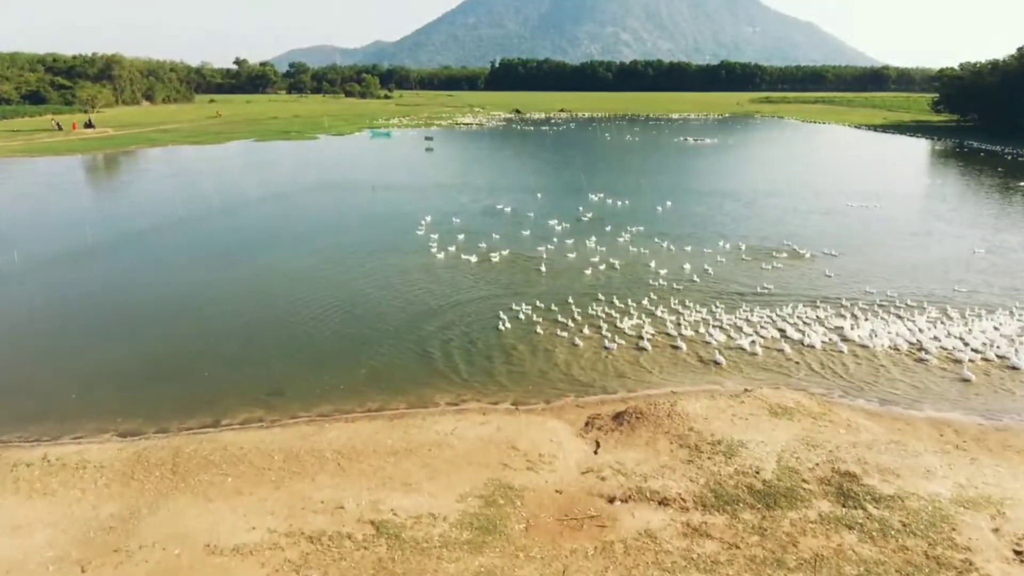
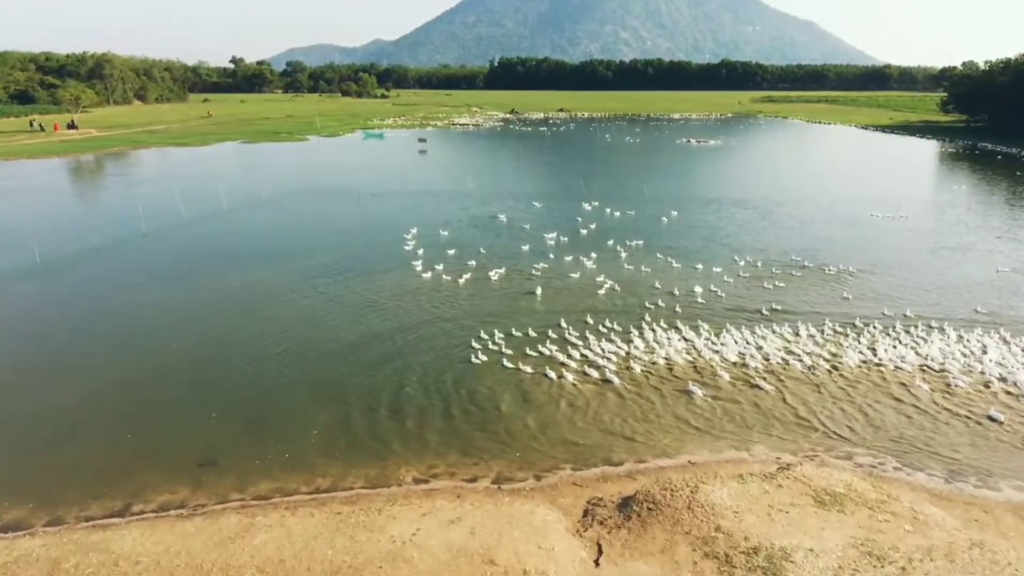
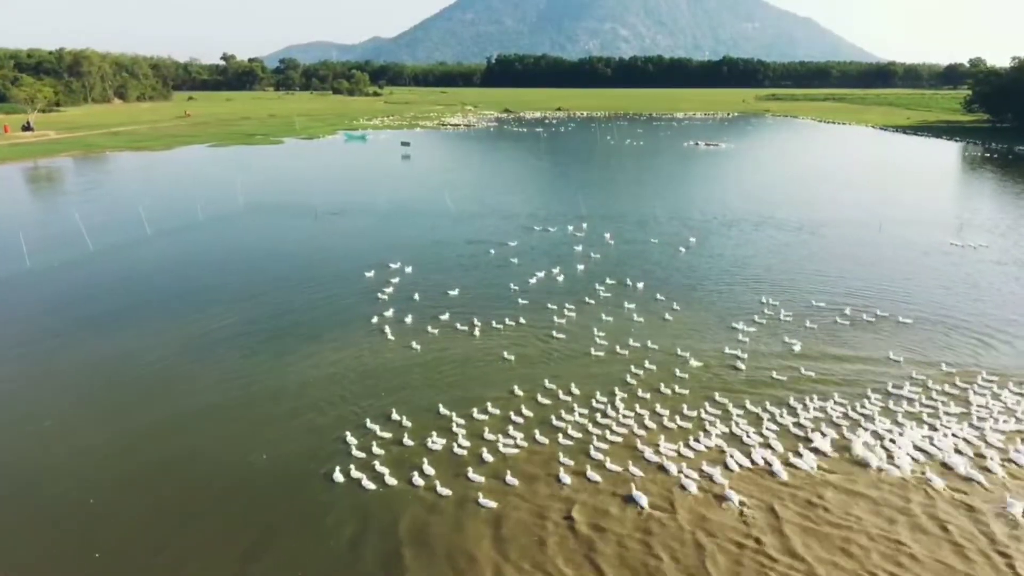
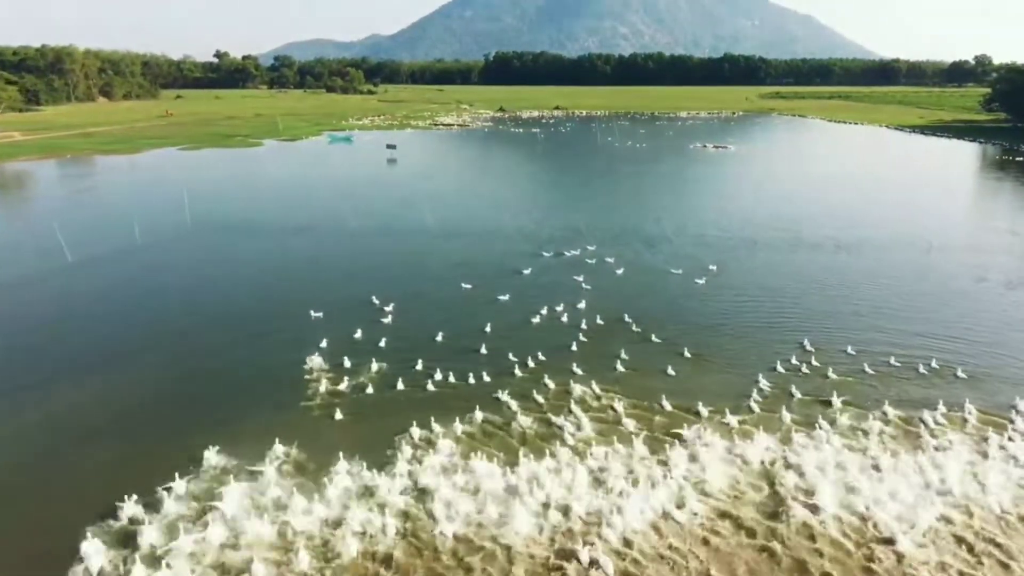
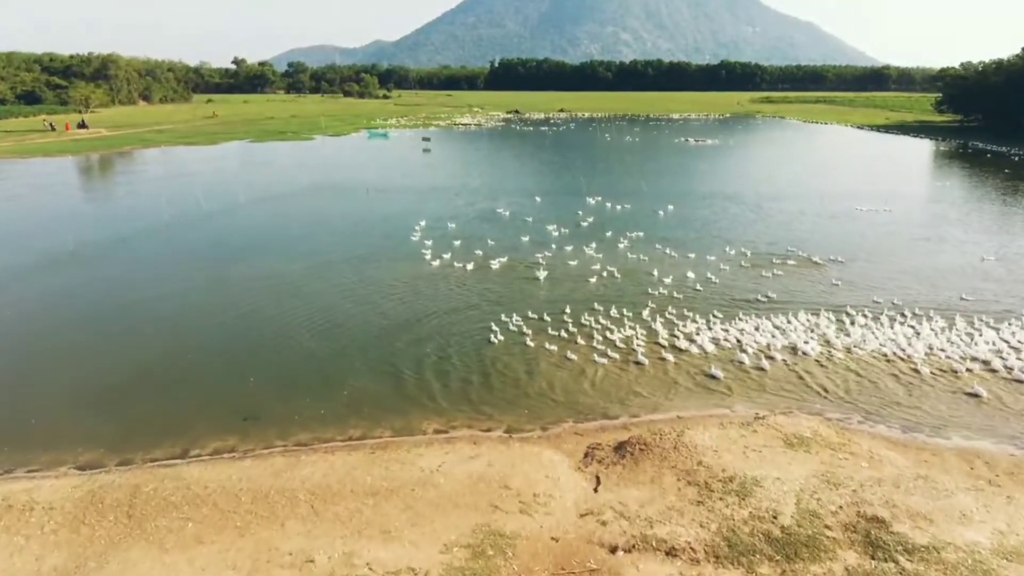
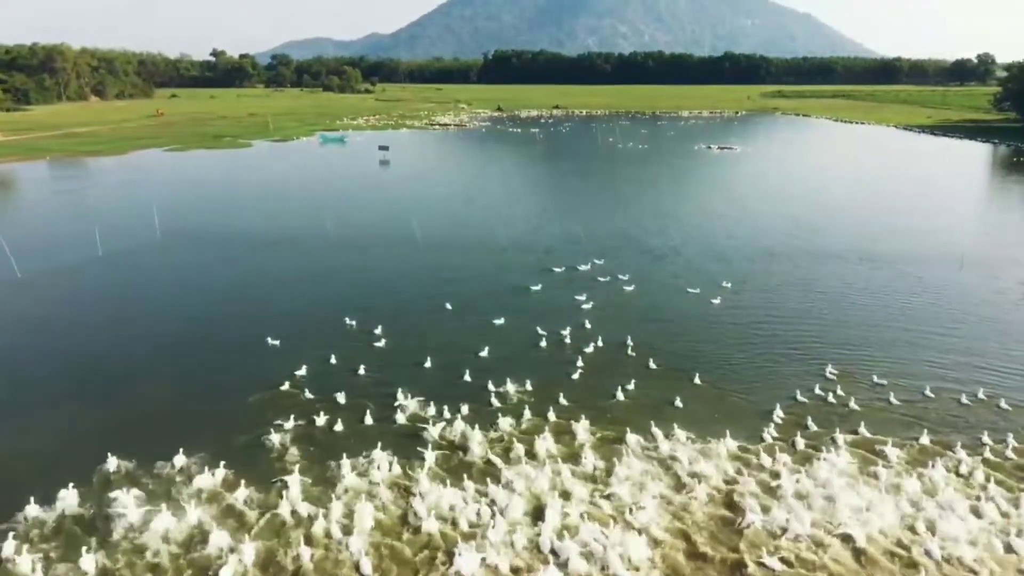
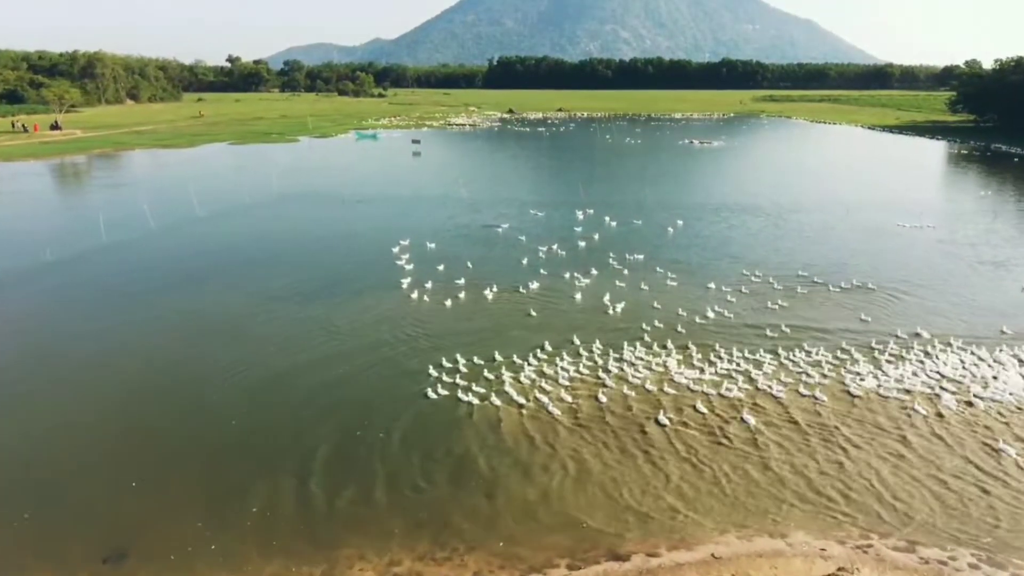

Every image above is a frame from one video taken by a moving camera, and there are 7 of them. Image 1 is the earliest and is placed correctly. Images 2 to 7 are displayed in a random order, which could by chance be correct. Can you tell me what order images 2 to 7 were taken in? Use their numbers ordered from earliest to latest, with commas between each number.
5, 2, 7, 3, 4, 6
